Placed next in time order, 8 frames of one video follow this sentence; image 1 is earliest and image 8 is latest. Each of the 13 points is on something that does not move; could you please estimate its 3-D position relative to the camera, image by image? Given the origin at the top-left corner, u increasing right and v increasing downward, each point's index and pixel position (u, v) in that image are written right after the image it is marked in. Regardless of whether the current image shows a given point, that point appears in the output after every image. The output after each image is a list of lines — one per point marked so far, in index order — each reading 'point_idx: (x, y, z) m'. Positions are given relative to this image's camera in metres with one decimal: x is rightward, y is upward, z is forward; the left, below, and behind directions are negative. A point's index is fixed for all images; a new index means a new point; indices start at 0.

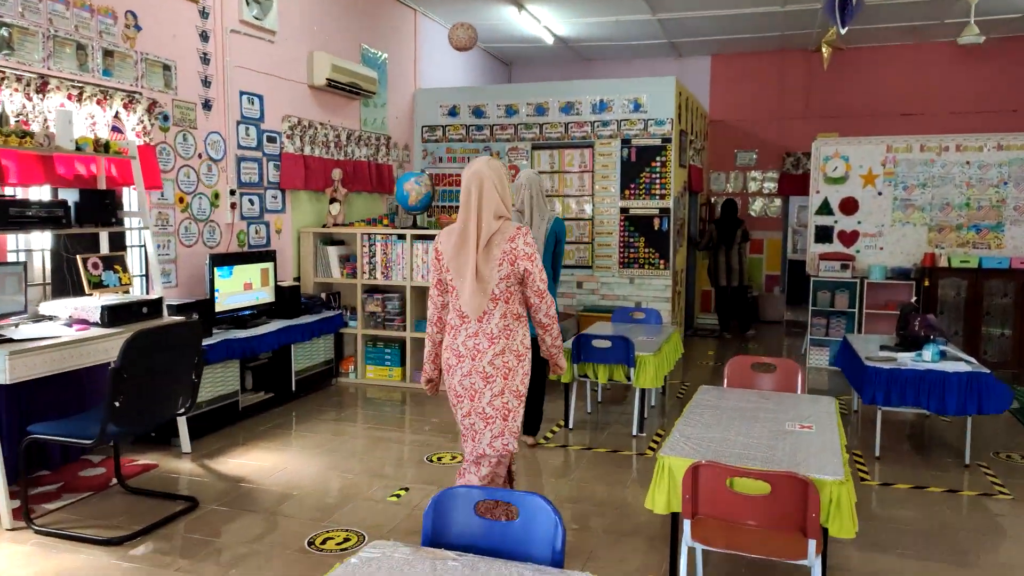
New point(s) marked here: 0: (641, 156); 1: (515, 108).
0: (+1.3, +1.3, +7.7) m
1: (0.0, +1.9, +8.0) m
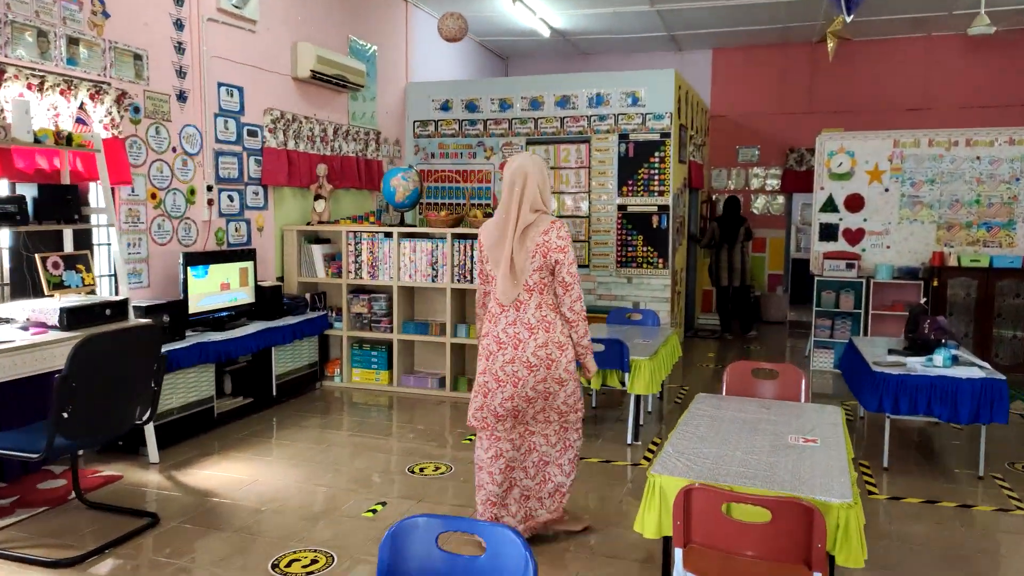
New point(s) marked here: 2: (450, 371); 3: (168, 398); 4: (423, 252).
0: (+1.2, +1.3, +7.4) m
1: (0.0, +1.9, +7.8) m
2: (-0.5, -0.6, +5.8) m
3: (-2.0, -0.6, +4.5) m
4: (-0.7, +0.3, +5.8) m
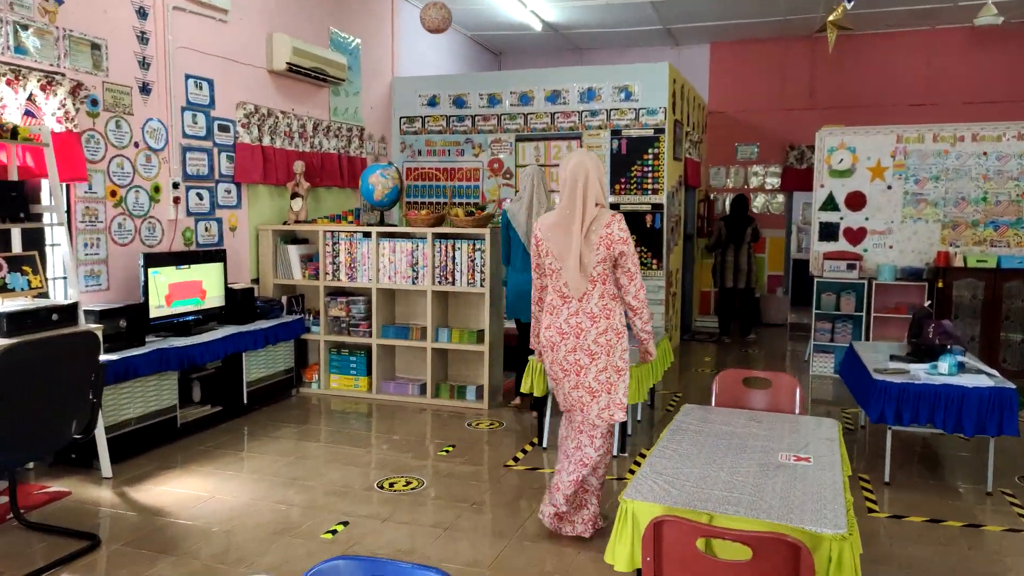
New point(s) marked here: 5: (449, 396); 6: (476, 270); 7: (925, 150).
0: (+1.1, +1.3, +7.2) m
1: (-0.1, +1.9, +7.5) m
2: (-0.6, -0.6, +5.6) m
3: (-2.1, -0.6, +4.2) m
4: (-0.8, +0.3, +5.6) m
5: (-0.5, -0.8, +5.6) m
6: (-0.3, +0.1, +5.4) m
7: (+3.4, +1.1, +6.5) m
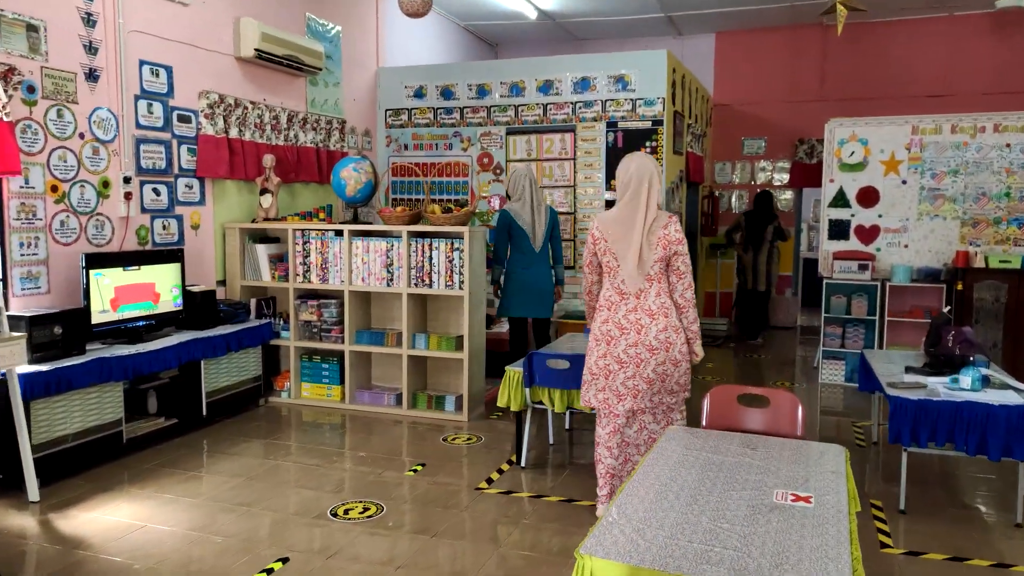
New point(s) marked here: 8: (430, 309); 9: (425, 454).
0: (+1.0, +1.3, +6.7) m
1: (-0.2, +1.8, +7.1) m
2: (-0.7, -0.7, +5.2) m
3: (-2.2, -0.7, +3.8) m
4: (-0.9, +0.2, +5.2) m
5: (-0.6, -0.8, +5.2) m
6: (-0.4, +0.1, +5.0) m
7: (+3.3, +1.1, +6.0) m
8: (-0.6, -0.2, +5.4) m
9: (-0.5, -1.0, +4.6) m
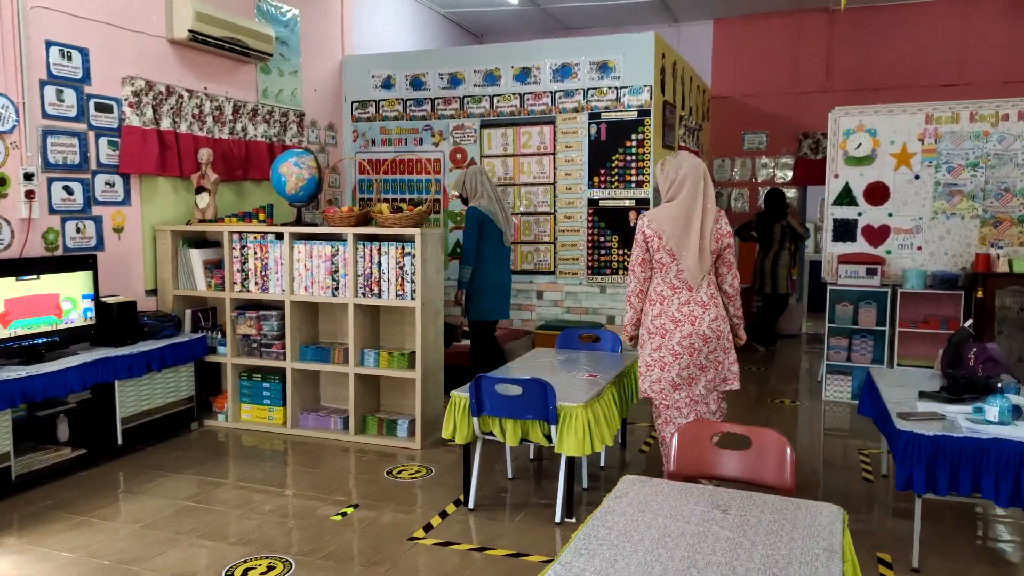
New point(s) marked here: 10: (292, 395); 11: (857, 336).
0: (+0.8, +1.2, +6.1) m
1: (-0.4, +1.8, +6.5) m
2: (-0.9, -0.7, +4.6) m
3: (-2.5, -0.7, +3.3) m
4: (-1.1, +0.2, +4.6) m
5: (-0.8, -0.9, +4.7) m
6: (-0.6, +0.1, +4.4) m
7: (+3.1, +1.1, +5.4) m
8: (-0.8, -0.2, +4.8) m
9: (-0.8, -1.0, +4.0) m
10: (-1.3, -0.7, +4.8) m
11: (+2.6, -0.4, +5.8) m
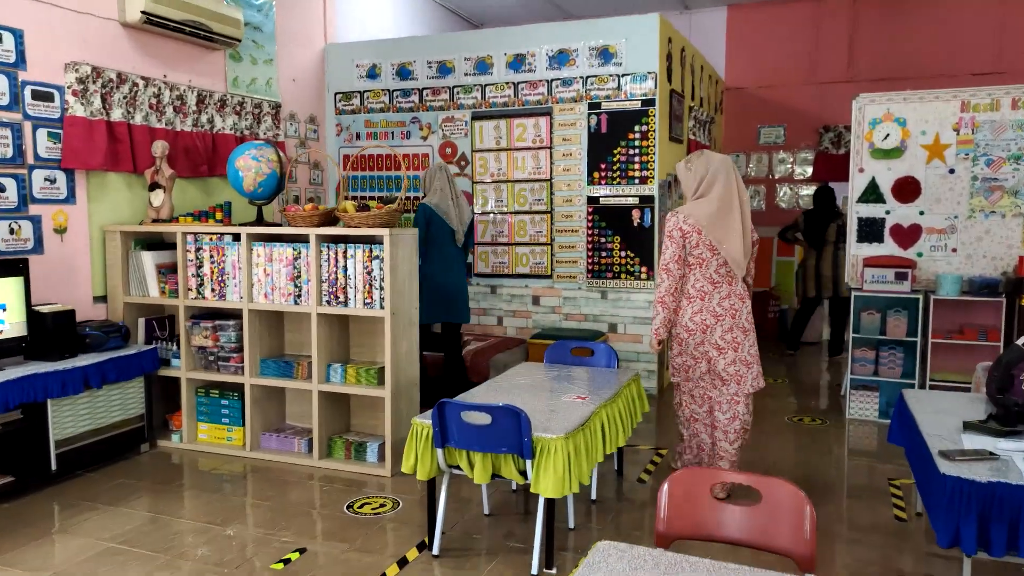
0: (+0.7, +1.2, +5.6) m
1: (-0.5, +1.7, +6.0) m
2: (-1.0, -0.7, +4.1) m
3: (-2.6, -0.8, +2.8) m
4: (-1.2, +0.1, +4.1) m
5: (-0.9, -0.9, +4.2) m
6: (-0.7, 0.0, +3.9) m
7: (+3.0, +1.0, +4.8) m
8: (-0.9, -0.2, +4.3) m
9: (-0.9, -1.1, +3.6) m
10: (-1.4, -0.7, +4.3) m
11: (+2.5, -0.4, +5.3) m
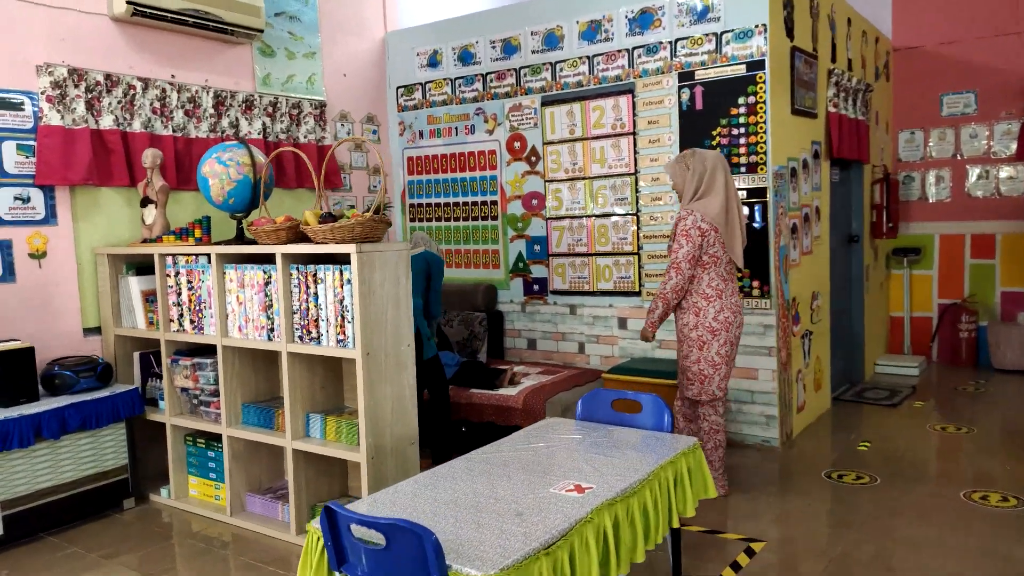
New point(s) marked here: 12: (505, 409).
0: (+1.1, +1.1, +4.4) m
1: (0.0, +1.6, +5.1) m
2: (-0.9, -0.9, +3.3) m
3: (-2.8, -0.9, +2.4) m
4: (-1.1, 0.0, +3.4) m
5: (-0.8, -1.0, +3.3) m
6: (-0.7, -0.1, +3.0) m
7: (+3.2, +1.0, +3.0) m
8: (-0.7, -0.4, +3.5) m
9: (-0.9, -1.2, +2.7) m
10: (-1.3, -0.8, +3.6) m
11: (+2.8, -0.5, +3.6) m
12: (0.0, -0.7, +4.2) m
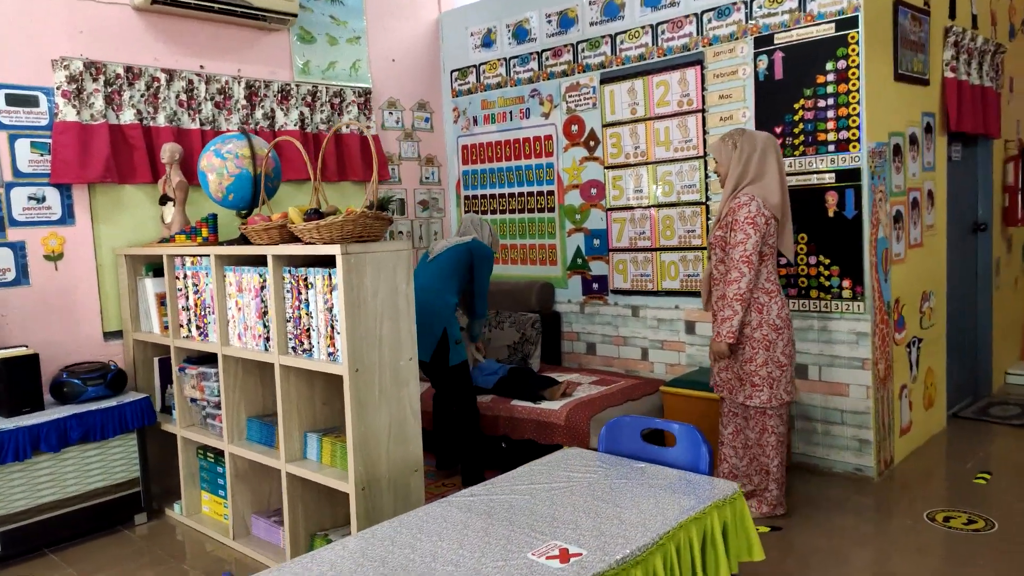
0: (+1.3, +1.1, +3.7) m
1: (+0.4, +1.6, +4.6) m
2: (-0.8, -0.9, +3.0) m
3: (-2.8, -0.9, +2.4) m
4: (-1.0, 0.0, +3.1) m
5: (-0.7, -1.1, +3.0) m
6: (-0.6, -0.1, +2.7) m
7: (+3.2, +0.9, +2.1) m
8: (-0.6, -0.4, +3.1) m
9: (-0.9, -1.2, +2.4) m
10: (-1.1, -0.8, +3.3) m
11: (+2.9, -0.5, +2.7) m
12: (+0.2, -0.7, +3.7) m
